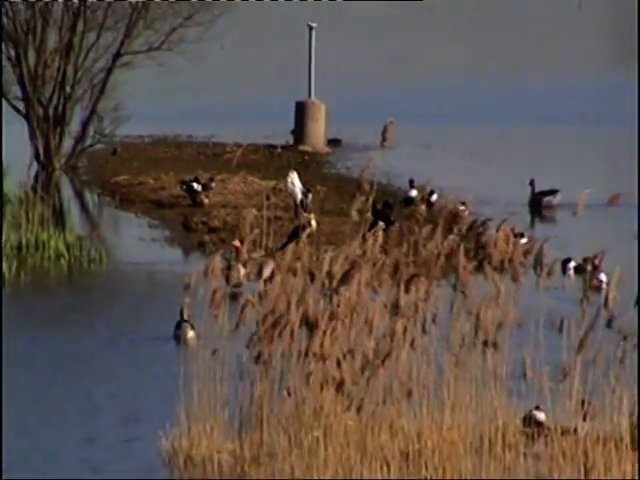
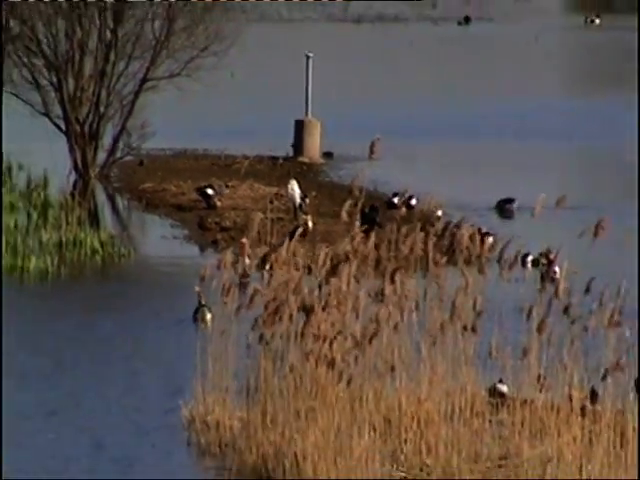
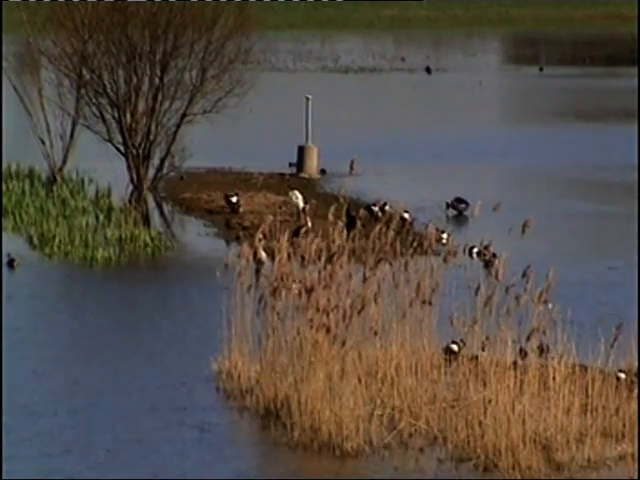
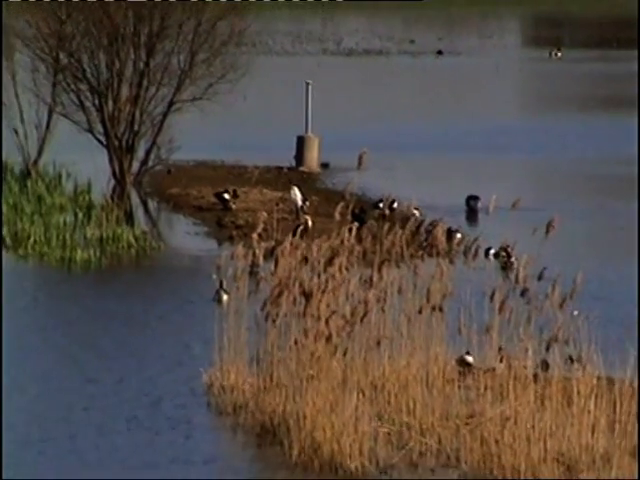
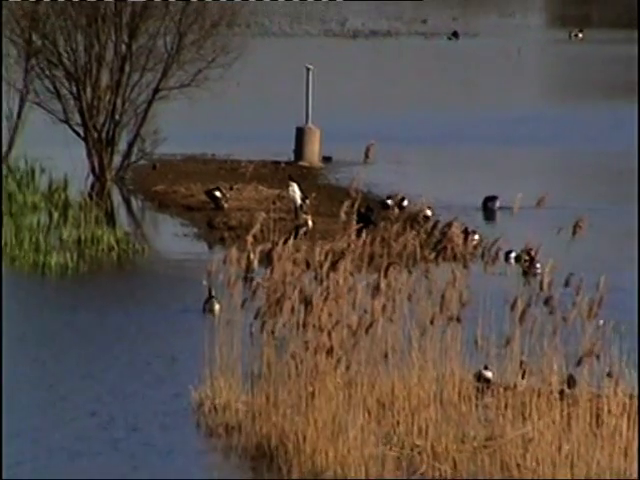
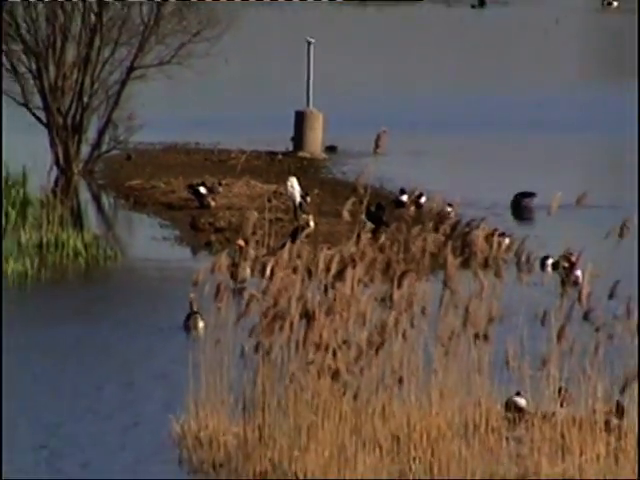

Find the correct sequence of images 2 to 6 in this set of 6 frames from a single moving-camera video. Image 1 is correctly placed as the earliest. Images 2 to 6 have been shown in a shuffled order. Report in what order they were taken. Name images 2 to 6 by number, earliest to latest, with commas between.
6, 2, 5, 4, 3
